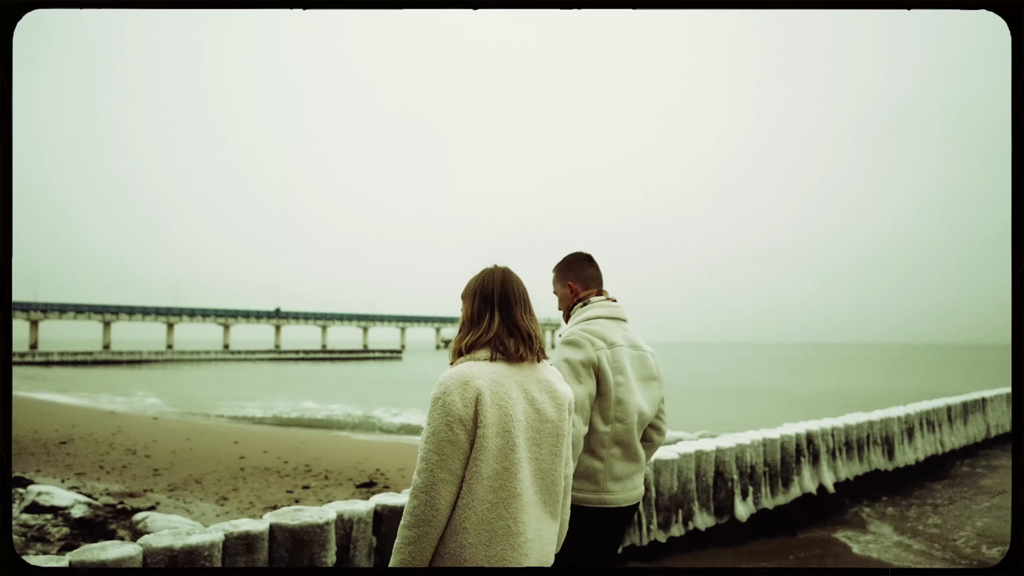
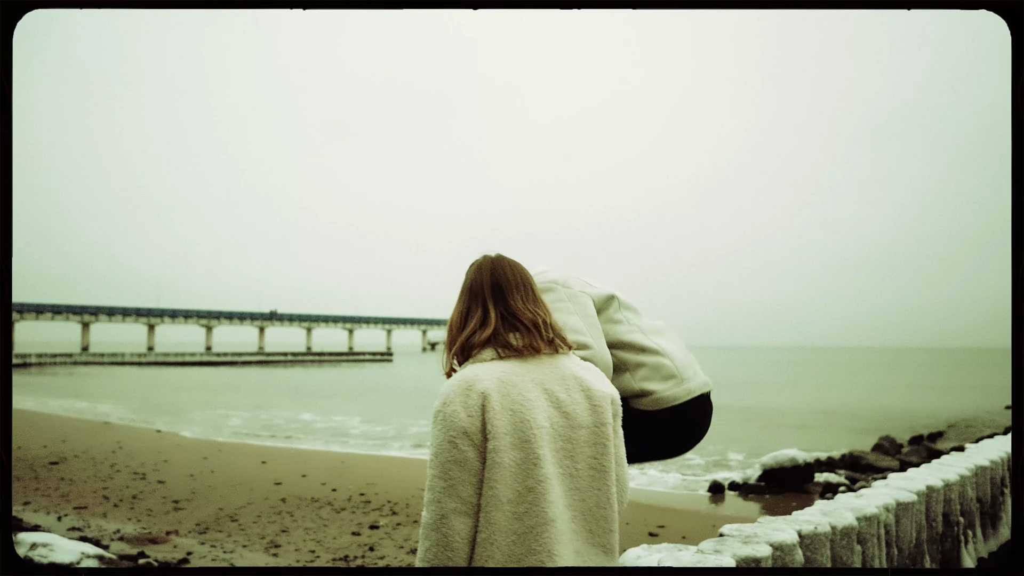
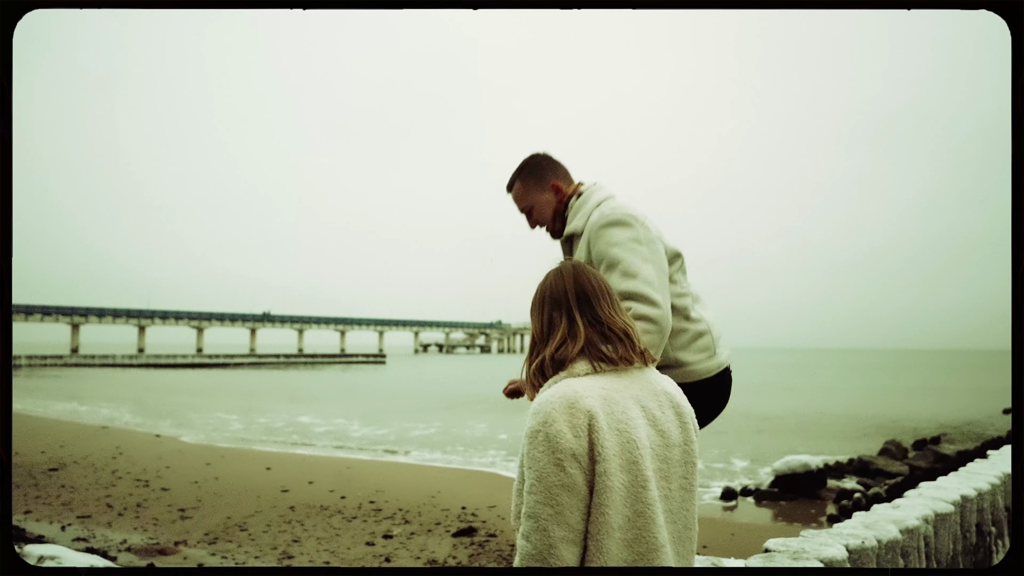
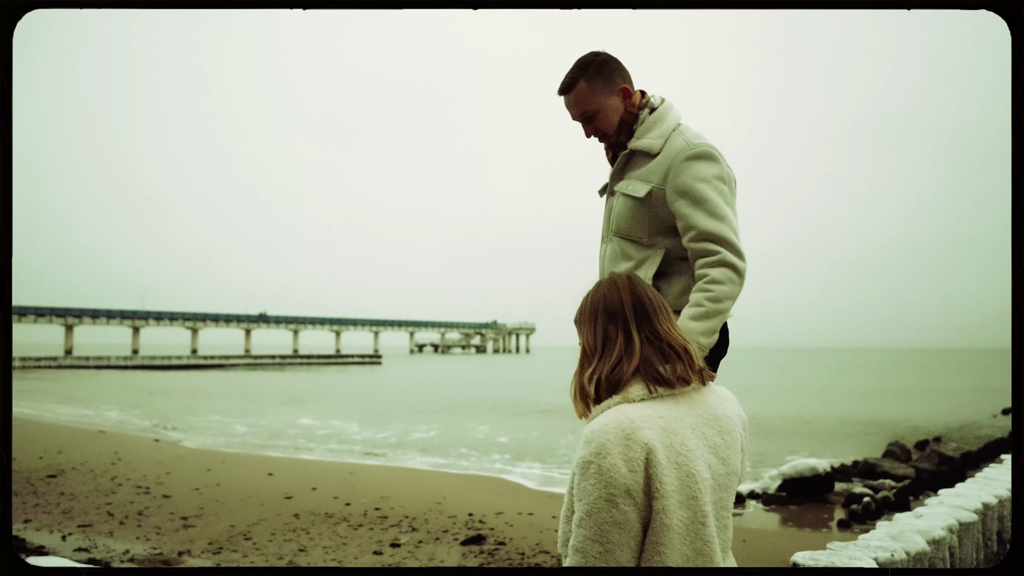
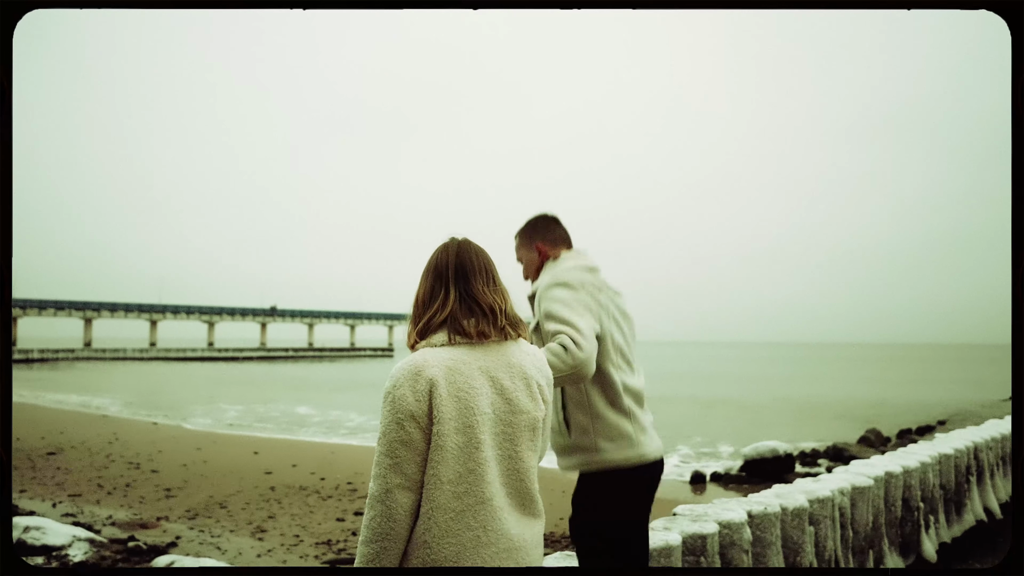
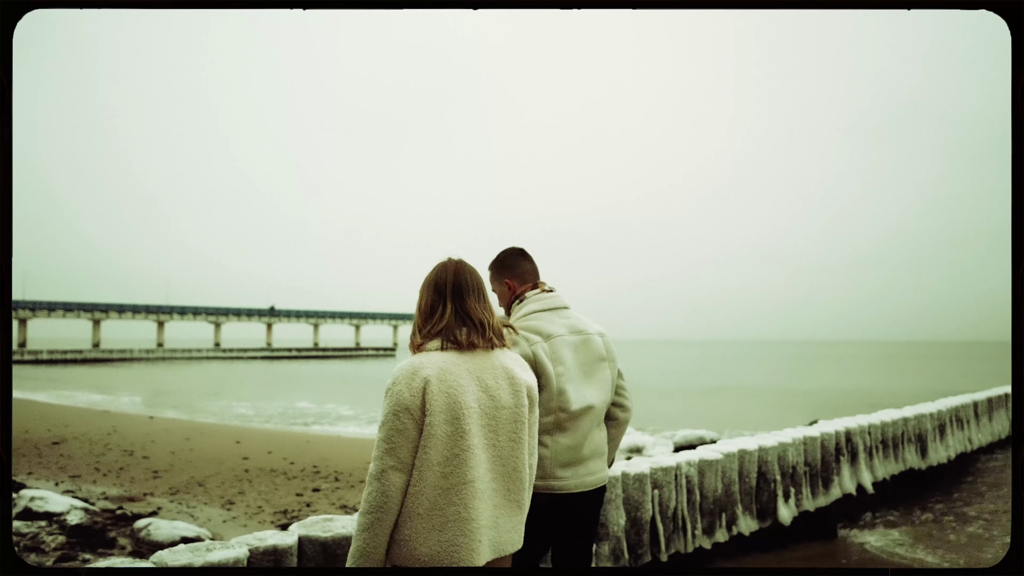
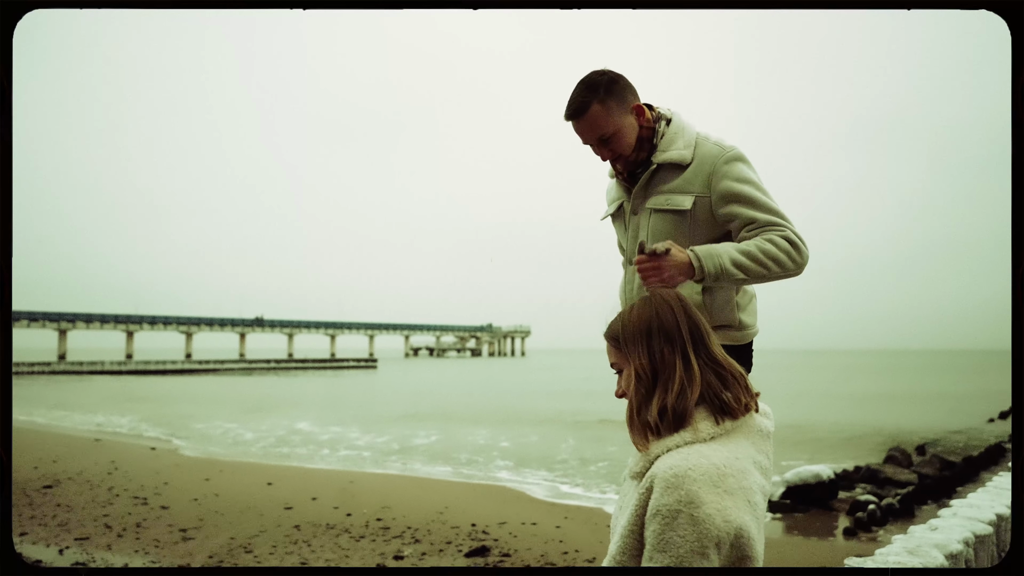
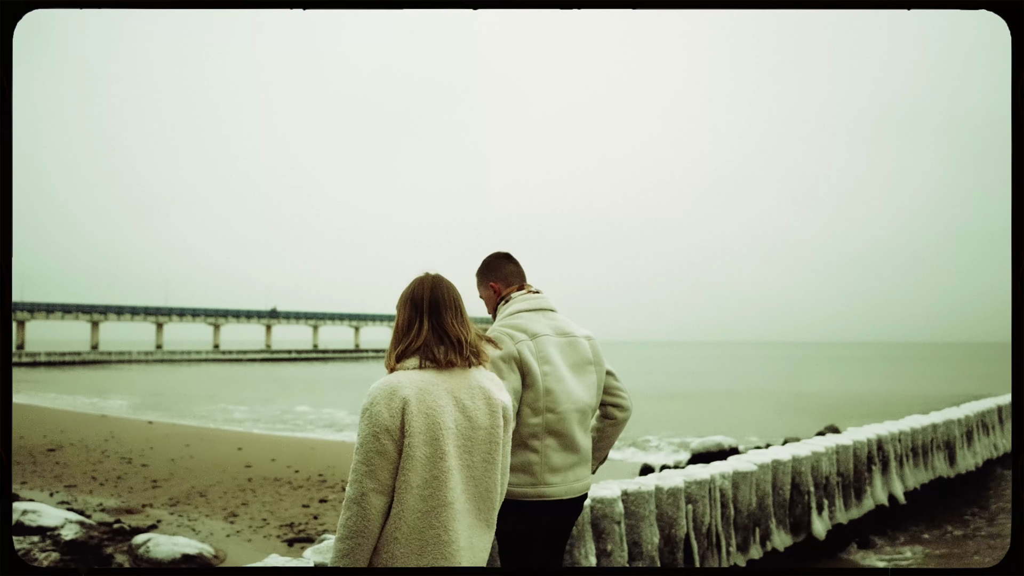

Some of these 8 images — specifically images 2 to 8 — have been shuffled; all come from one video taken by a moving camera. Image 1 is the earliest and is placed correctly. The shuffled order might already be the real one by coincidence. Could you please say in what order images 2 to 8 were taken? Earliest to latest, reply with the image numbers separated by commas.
6, 8, 5, 2, 3, 4, 7
